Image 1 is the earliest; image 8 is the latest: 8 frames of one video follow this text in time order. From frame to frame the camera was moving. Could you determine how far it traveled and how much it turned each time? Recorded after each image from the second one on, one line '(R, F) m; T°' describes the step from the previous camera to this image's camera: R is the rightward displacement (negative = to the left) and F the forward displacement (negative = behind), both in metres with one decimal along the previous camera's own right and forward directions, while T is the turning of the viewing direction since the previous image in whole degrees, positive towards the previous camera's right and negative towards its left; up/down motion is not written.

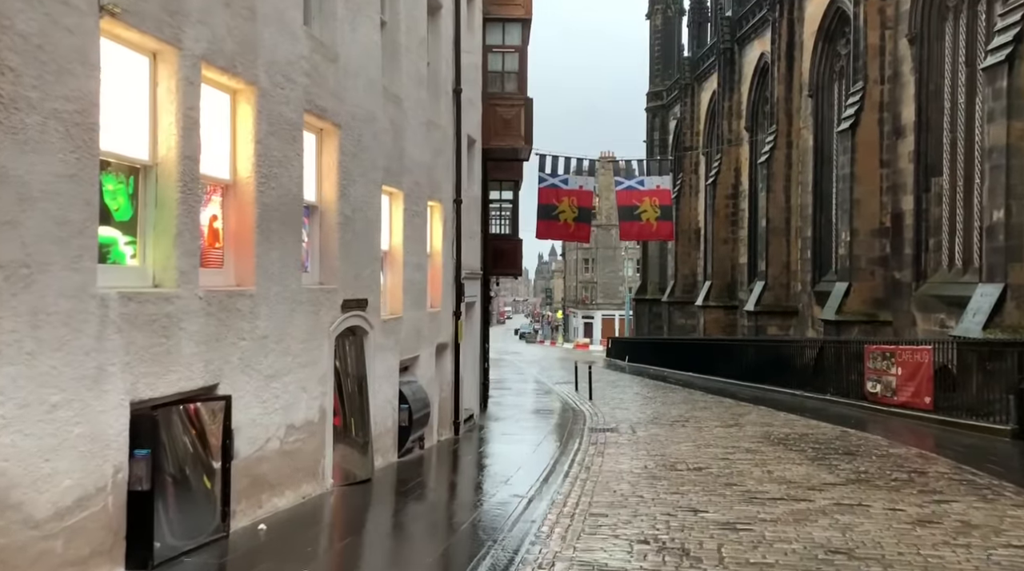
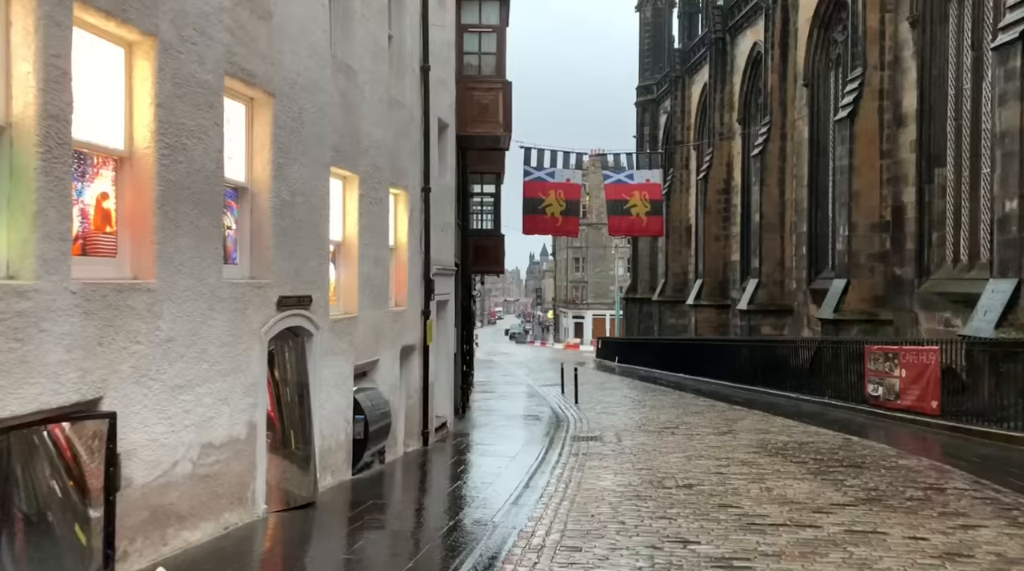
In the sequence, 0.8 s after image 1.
(+0.2, +1.3) m; 0°
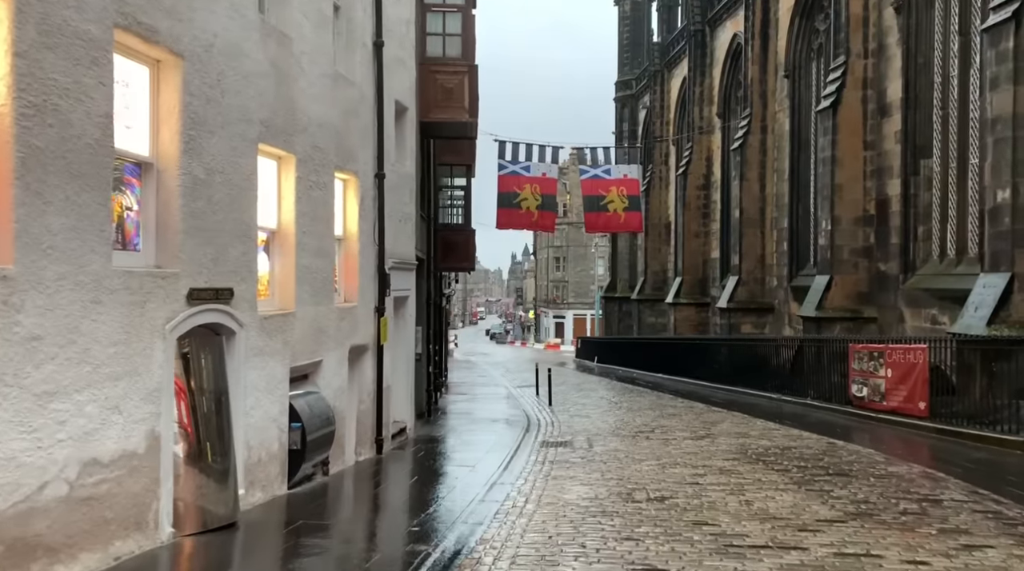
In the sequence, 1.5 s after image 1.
(+0.3, +1.1) m; +1°
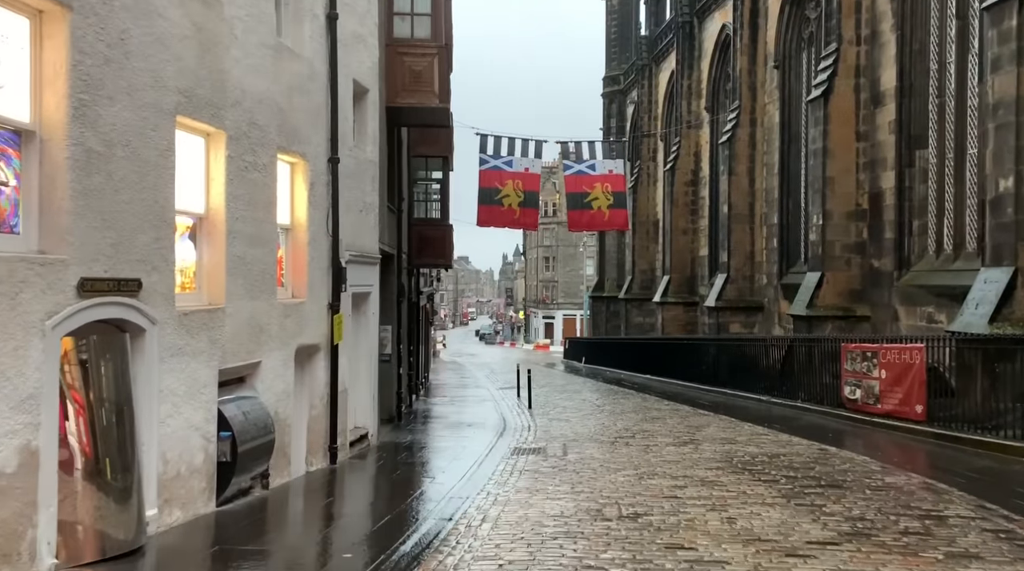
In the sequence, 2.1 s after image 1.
(+0.3, +1.1) m; 0°
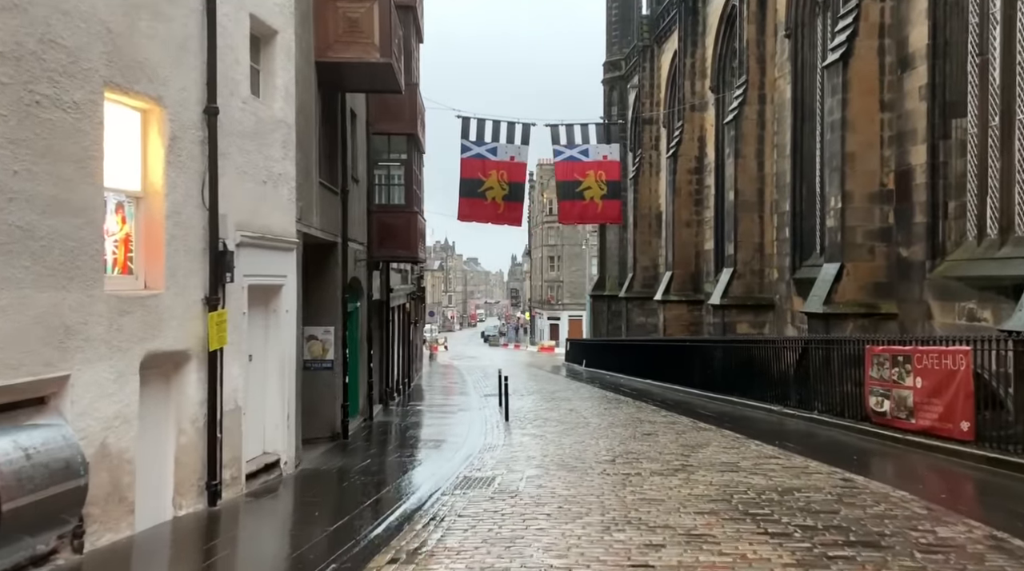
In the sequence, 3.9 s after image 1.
(+0.7, +2.9) m; -1°
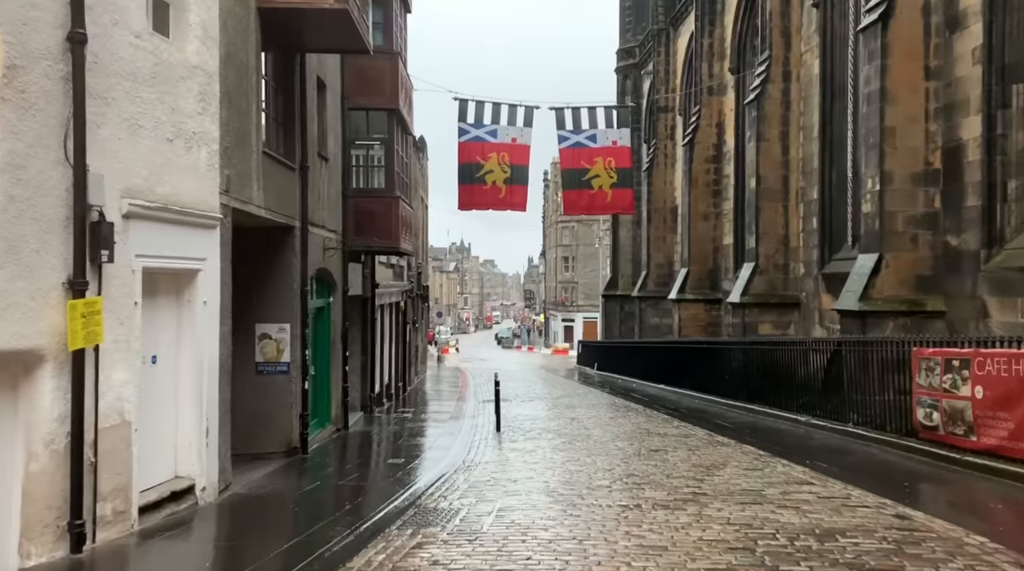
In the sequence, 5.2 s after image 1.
(+0.4, +2.3) m; -1°
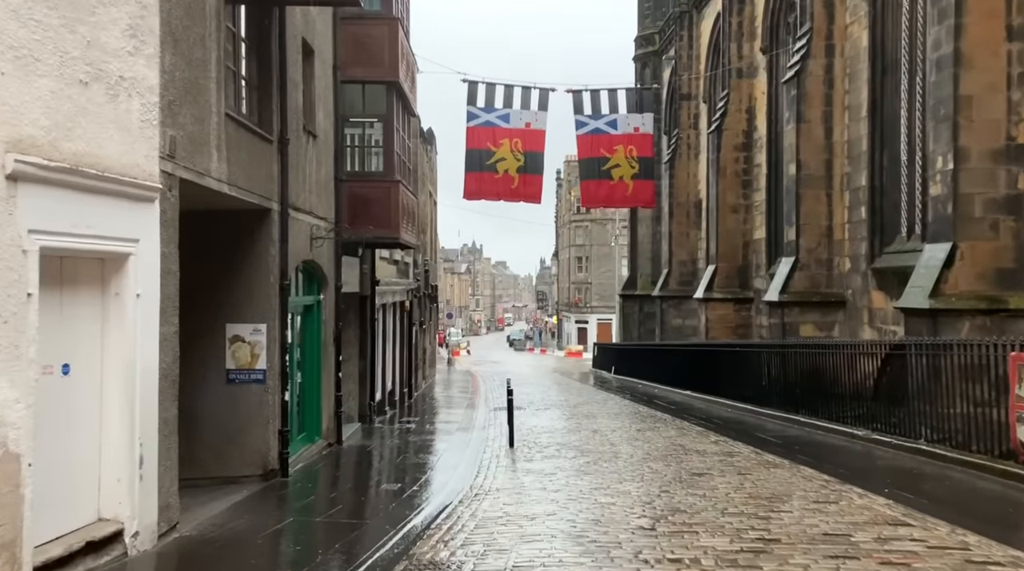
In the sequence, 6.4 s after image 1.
(-0.1, +2.2) m; -1°
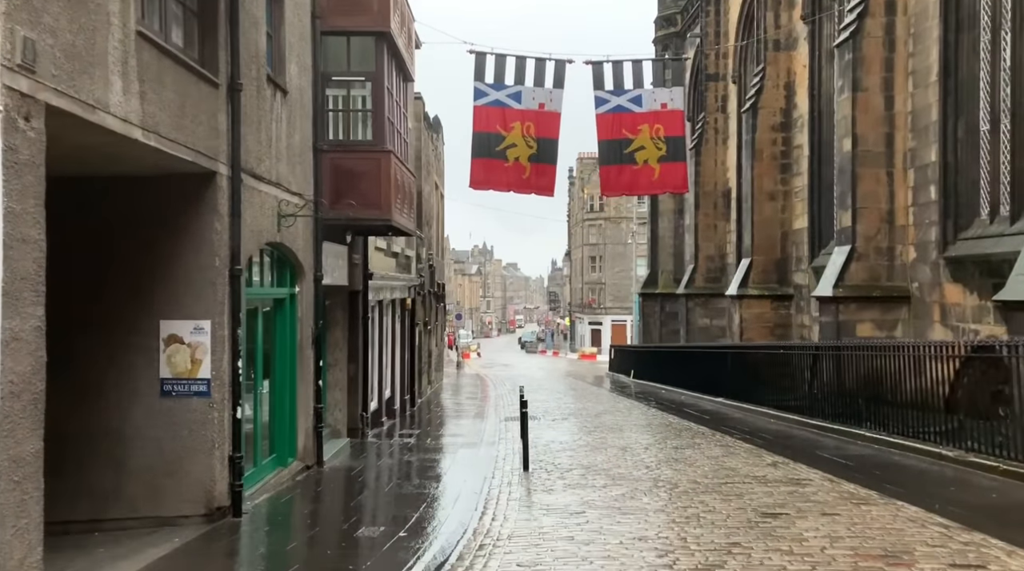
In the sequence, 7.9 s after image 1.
(0.0, +2.7) m; -1°
